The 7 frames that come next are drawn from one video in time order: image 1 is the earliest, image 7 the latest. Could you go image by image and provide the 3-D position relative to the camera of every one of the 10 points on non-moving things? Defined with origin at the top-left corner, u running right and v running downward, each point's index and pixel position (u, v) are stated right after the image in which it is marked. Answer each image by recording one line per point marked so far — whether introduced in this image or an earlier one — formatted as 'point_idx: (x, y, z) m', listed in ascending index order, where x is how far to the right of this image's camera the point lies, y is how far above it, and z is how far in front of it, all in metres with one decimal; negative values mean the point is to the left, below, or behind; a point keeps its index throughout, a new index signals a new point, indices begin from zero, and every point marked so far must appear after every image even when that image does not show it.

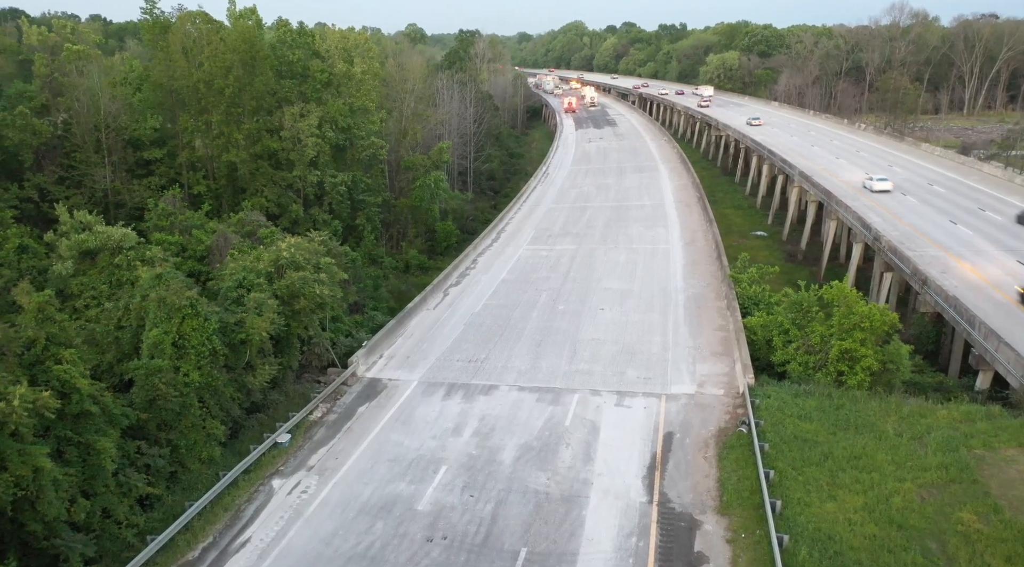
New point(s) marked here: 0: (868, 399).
0: (+6.5, -2.1, +12.9) m
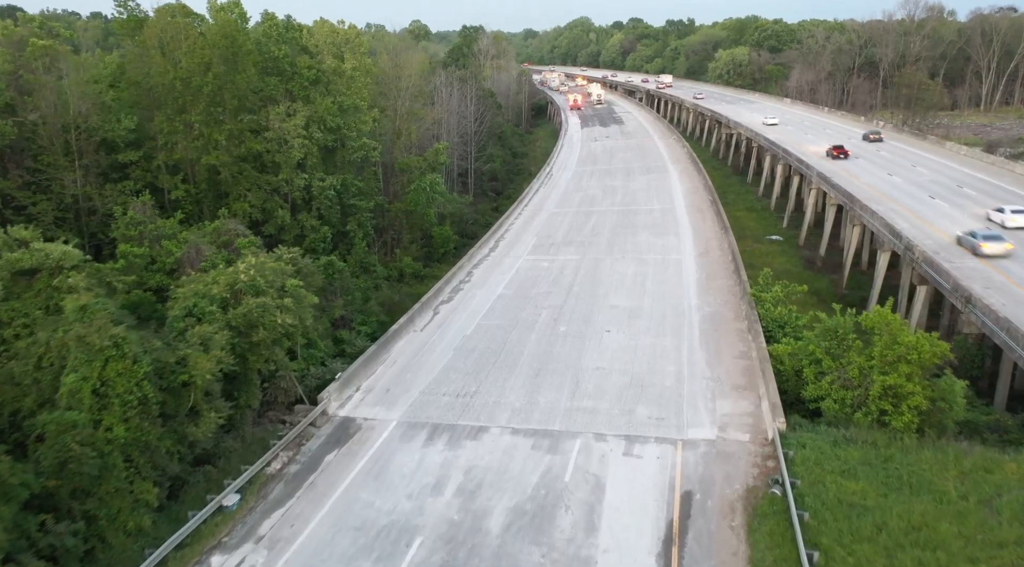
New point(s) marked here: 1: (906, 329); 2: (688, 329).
0: (+6.4, -2.6, +11.0) m
1: (+7.1, -0.8, +12.7) m
2: (+4.0, -1.1, +16.0) m
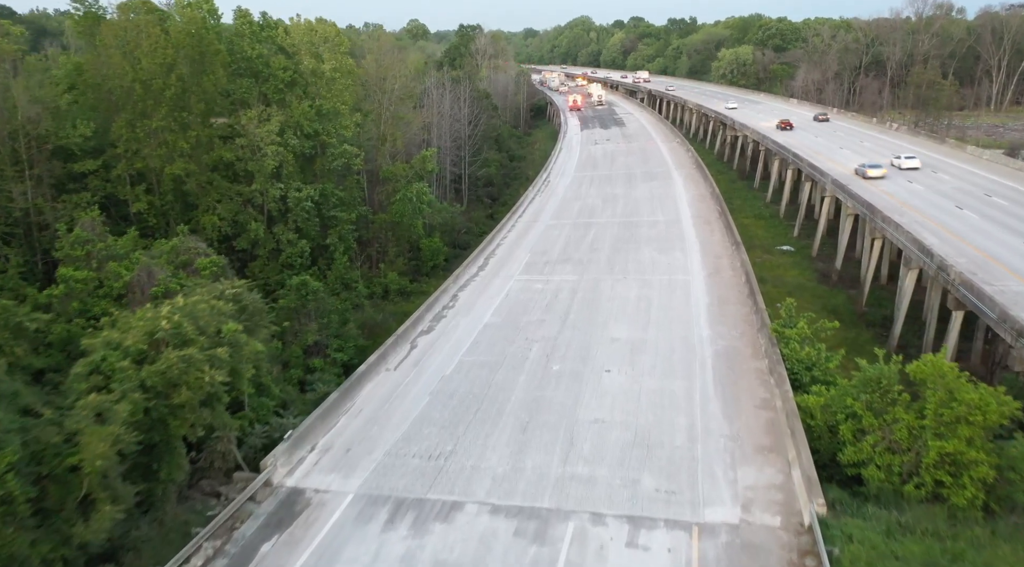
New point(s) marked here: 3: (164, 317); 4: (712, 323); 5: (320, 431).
0: (+6.1, -3.2, +8.9) m
1: (+6.8, -1.5, +10.6) m
2: (+3.7, -1.7, +13.9) m
3: (-5.0, -0.5, +10.1) m
4: (+4.6, -0.9, +16.3) m
5: (-3.3, -2.5, +12.0) m
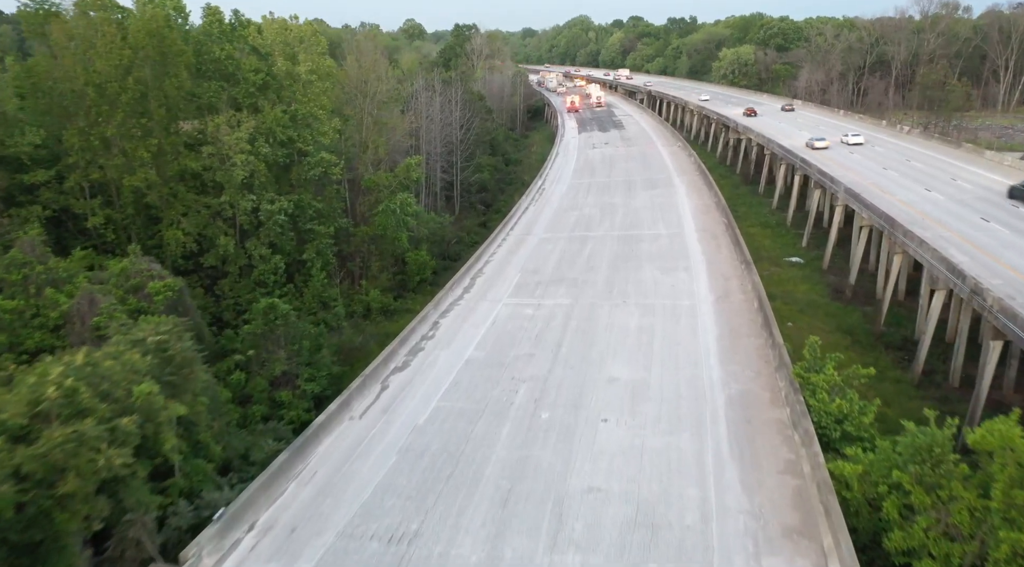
0: (+5.8, -3.9, +7.0) m
1: (+6.5, -2.1, +8.7) m
2: (+3.4, -2.3, +12.0) m
3: (-5.3, -1.1, +8.2) m
4: (+4.3, -1.6, +14.4) m
5: (-3.6, -3.2, +10.1) m
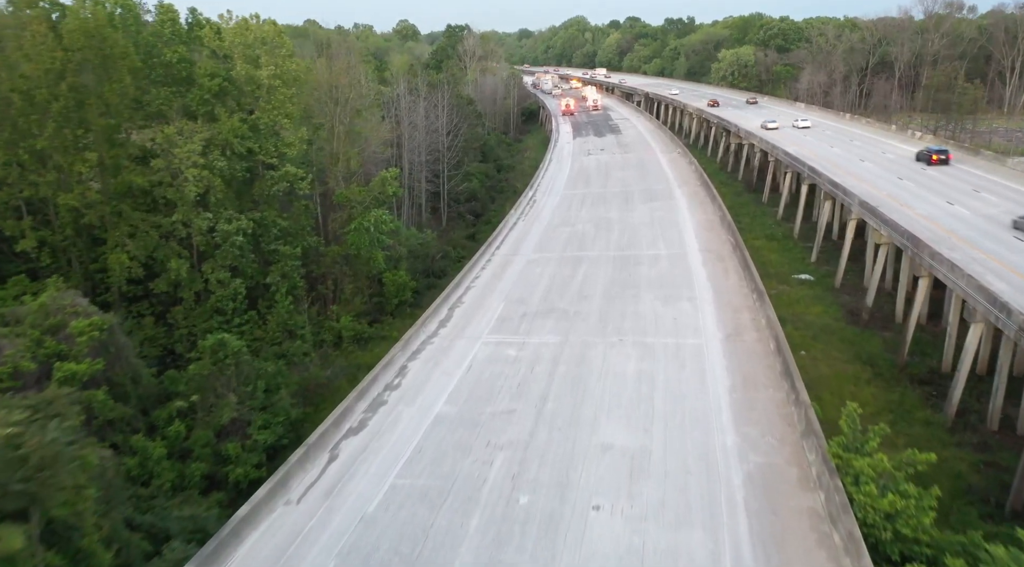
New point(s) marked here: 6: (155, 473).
0: (+5.4, -4.6, +4.7) m
1: (+6.1, -2.9, +6.4) m
2: (+3.0, -3.1, +9.8) m
3: (-5.7, -1.9, +5.9) m
4: (+3.9, -2.4, +12.1) m
5: (-4.0, -4.0, +7.8) m
6: (-7.3, -3.9, +14.4) m
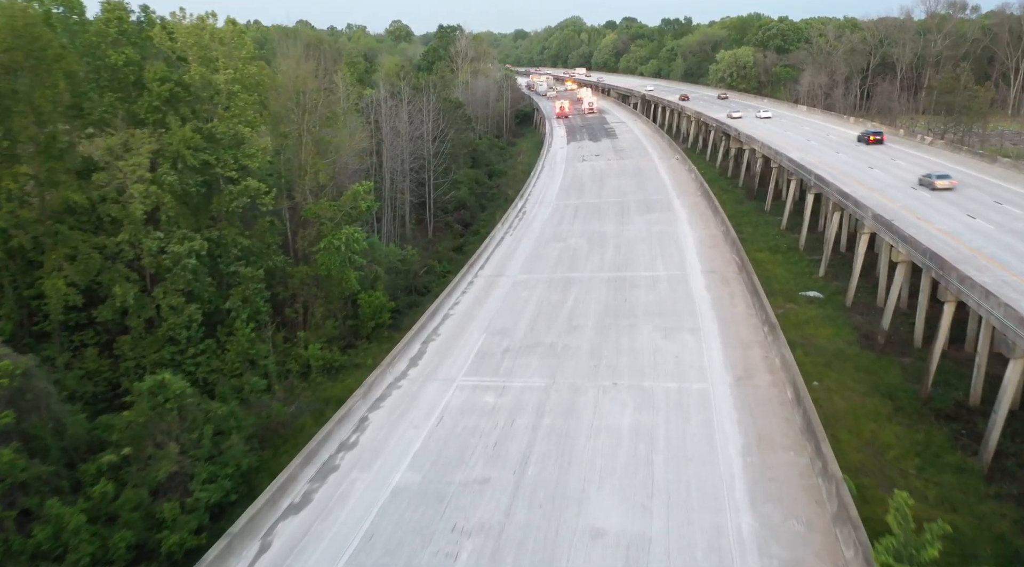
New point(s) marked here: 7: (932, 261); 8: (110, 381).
0: (+5.0, -5.3, +2.7) m
1: (+5.7, -3.6, +4.4) m
2: (+2.6, -3.8, +7.7) m
3: (-6.1, -2.6, +3.8) m
4: (+3.5, -3.0, +10.1) m
5: (-4.4, -4.7, +5.8) m
6: (-7.8, -4.6, +12.4) m
7: (+11.9, +0.6, +19.9) m
8: (-10.5, -2.6, +18.4) m
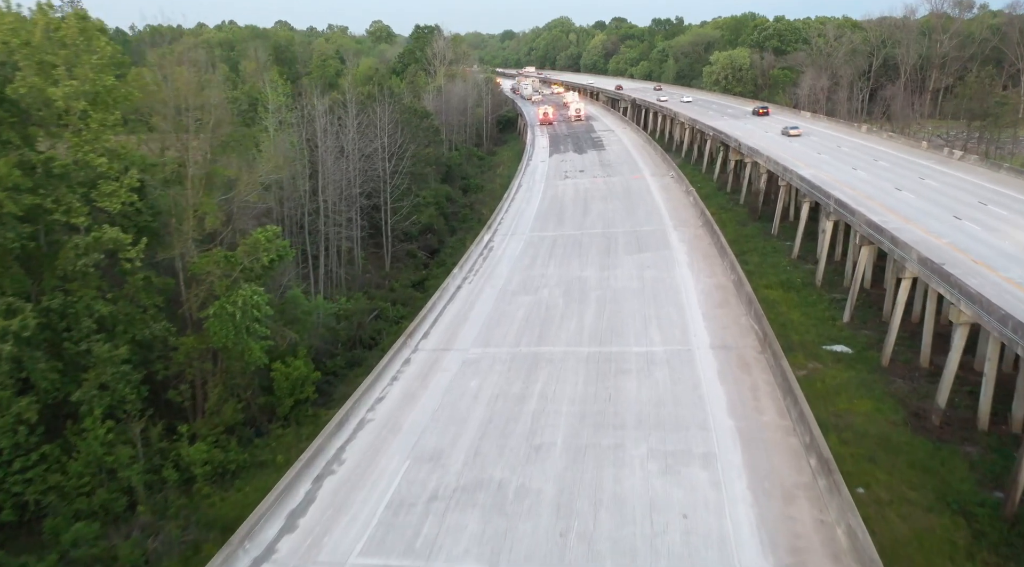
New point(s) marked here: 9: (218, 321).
0: (+4.1, -7.0, -2.3) m
1: (+4.8, -5.3, -0.6) m
2: (+1.6, -5.5, +2.7) m
3: (-7.0, -4.4, -1.4) m
4: (+2.5, -4.8, +5.0) m
5: (-5.3, -6.4, +0.6) m
6: (-8.8, -6.4, +7.2) m
7: (+10.7, -1.1, +15.0) m
8: (-11.6, -4.4, +13.2) m
9: (-6.7, -0.8, +16.0) m
